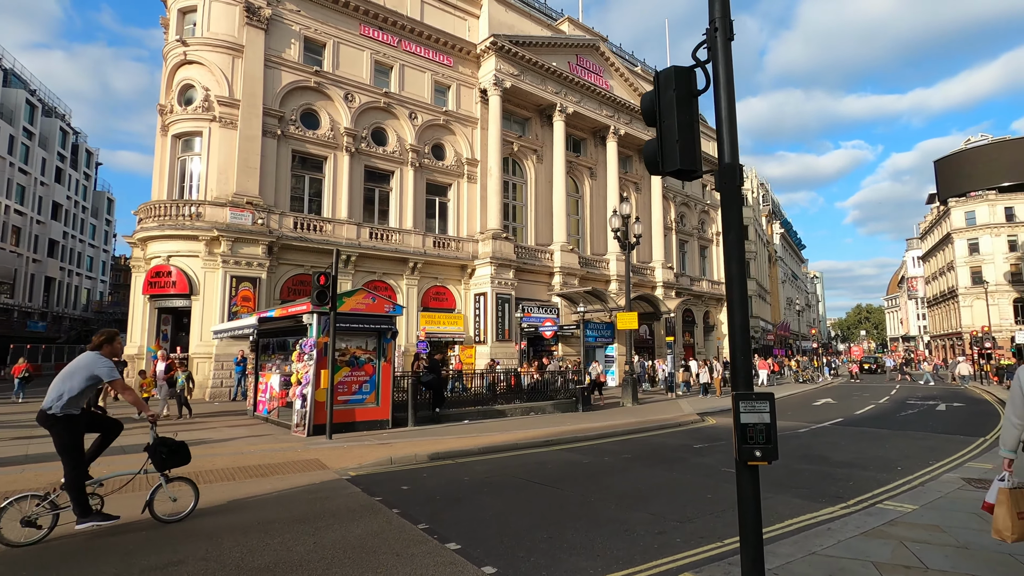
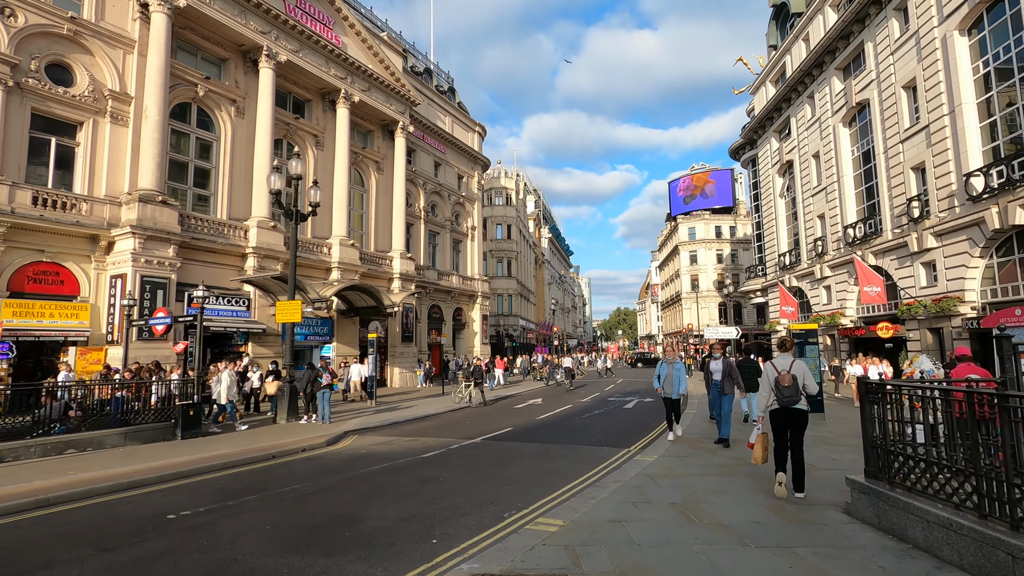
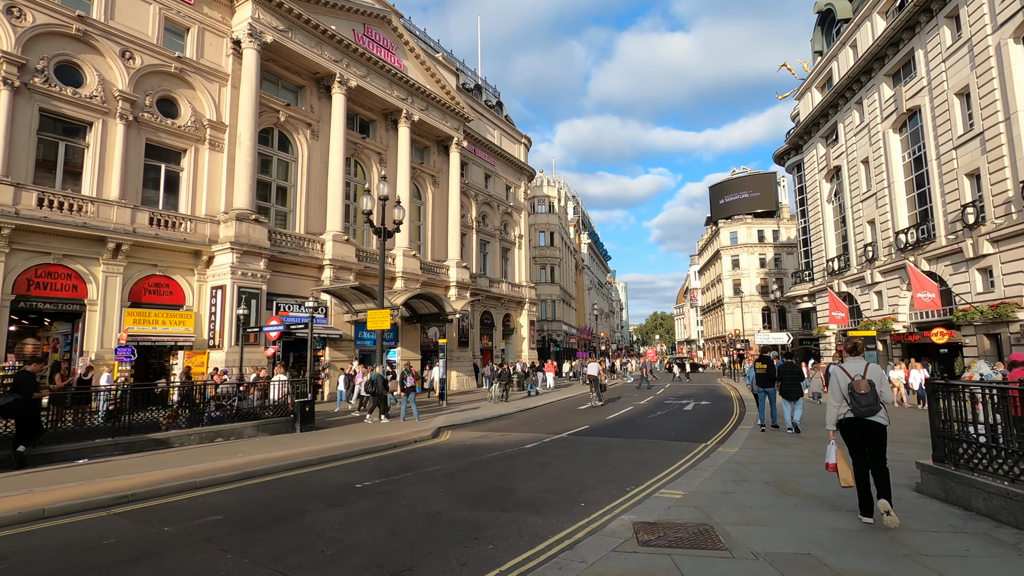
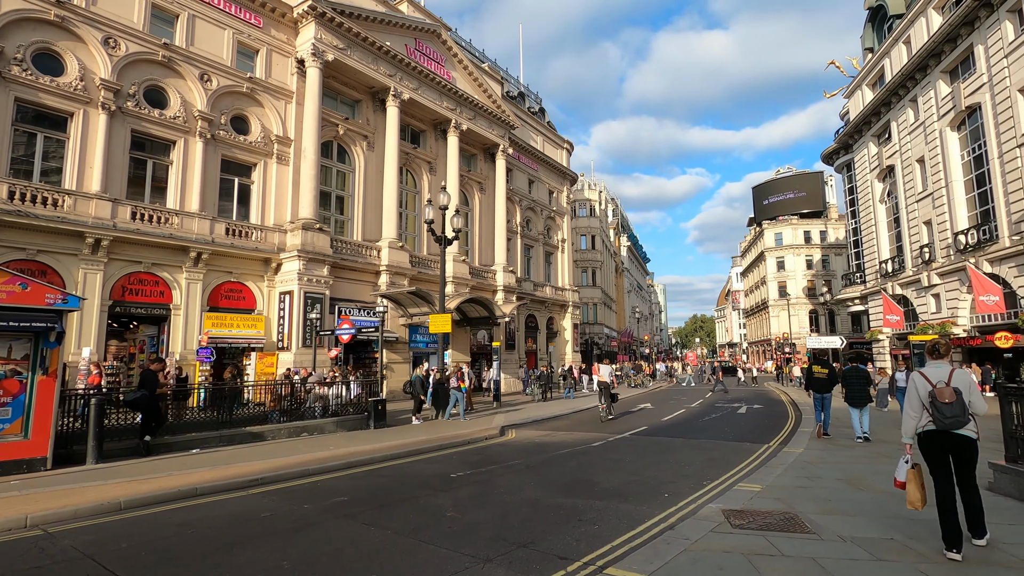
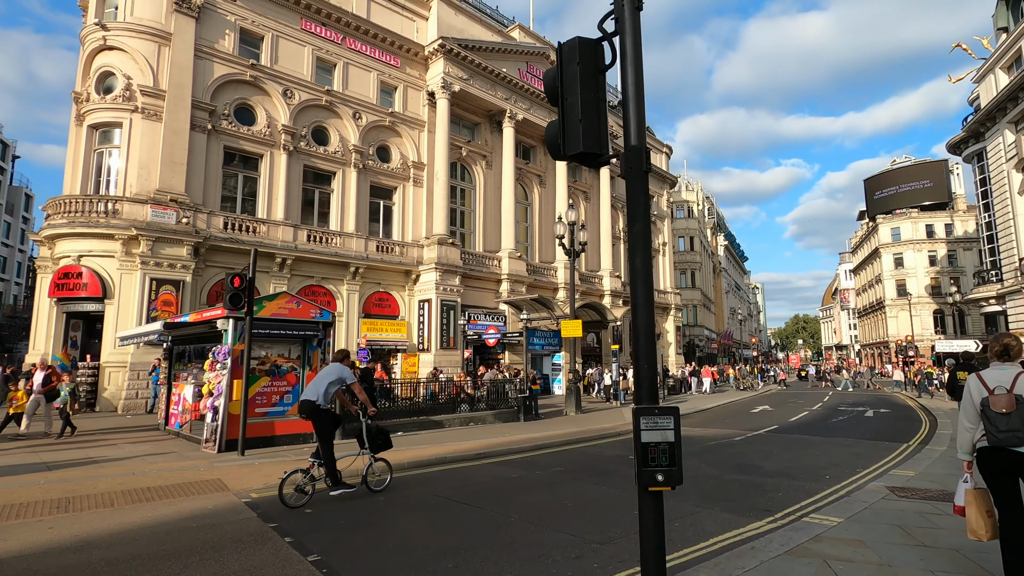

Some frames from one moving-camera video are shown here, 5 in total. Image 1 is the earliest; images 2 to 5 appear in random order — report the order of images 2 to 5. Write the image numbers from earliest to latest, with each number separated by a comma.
5, 4, 3, 2
